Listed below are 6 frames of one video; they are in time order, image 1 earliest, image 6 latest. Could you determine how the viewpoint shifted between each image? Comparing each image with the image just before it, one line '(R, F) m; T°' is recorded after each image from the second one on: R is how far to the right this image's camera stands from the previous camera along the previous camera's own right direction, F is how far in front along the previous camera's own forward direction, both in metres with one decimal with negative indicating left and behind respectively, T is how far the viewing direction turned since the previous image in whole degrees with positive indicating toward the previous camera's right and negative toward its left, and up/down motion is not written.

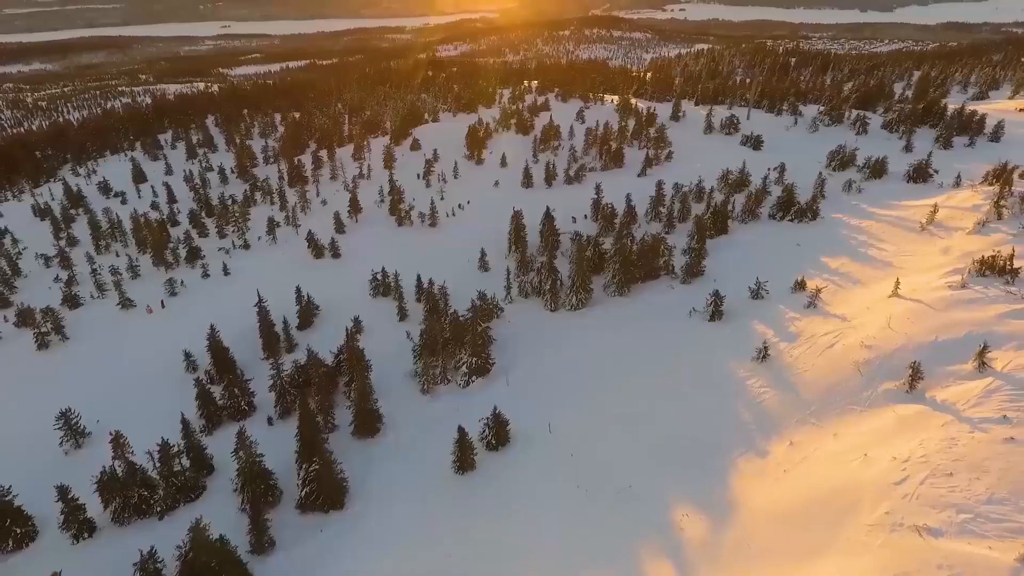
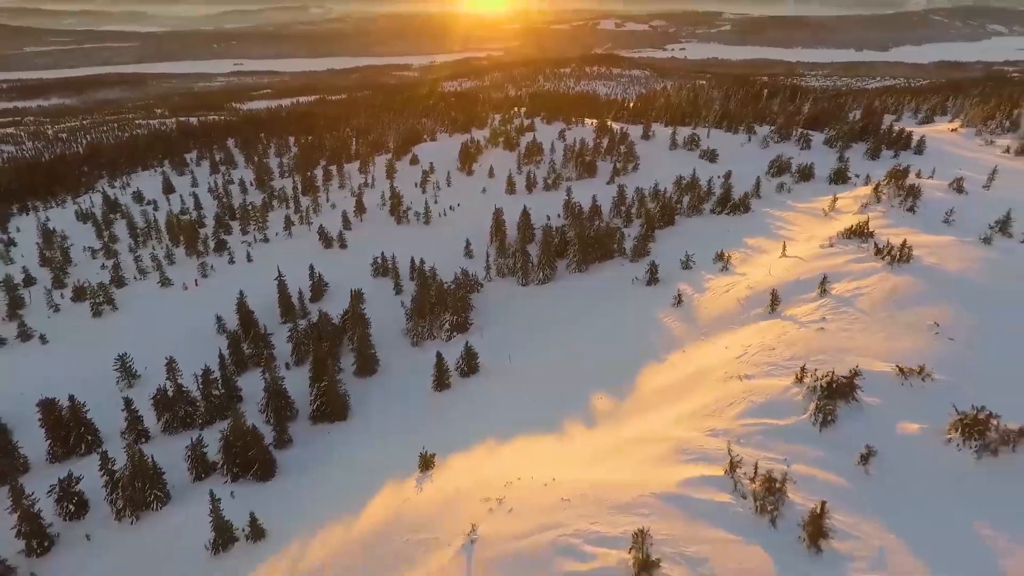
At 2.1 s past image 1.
(+1.4, -5.5) m; 0°
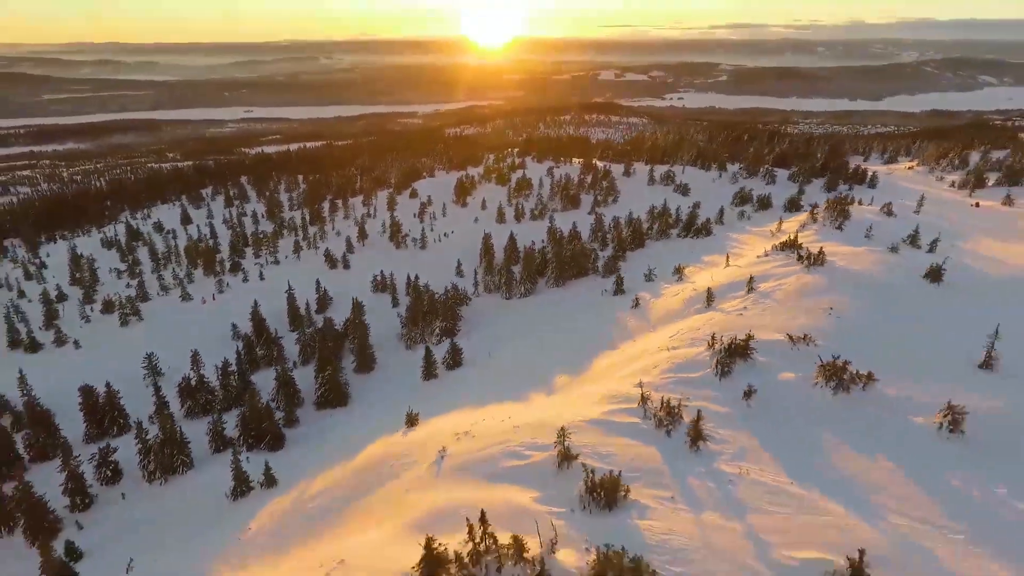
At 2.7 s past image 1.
(+1.0, -3.9) m; 0°
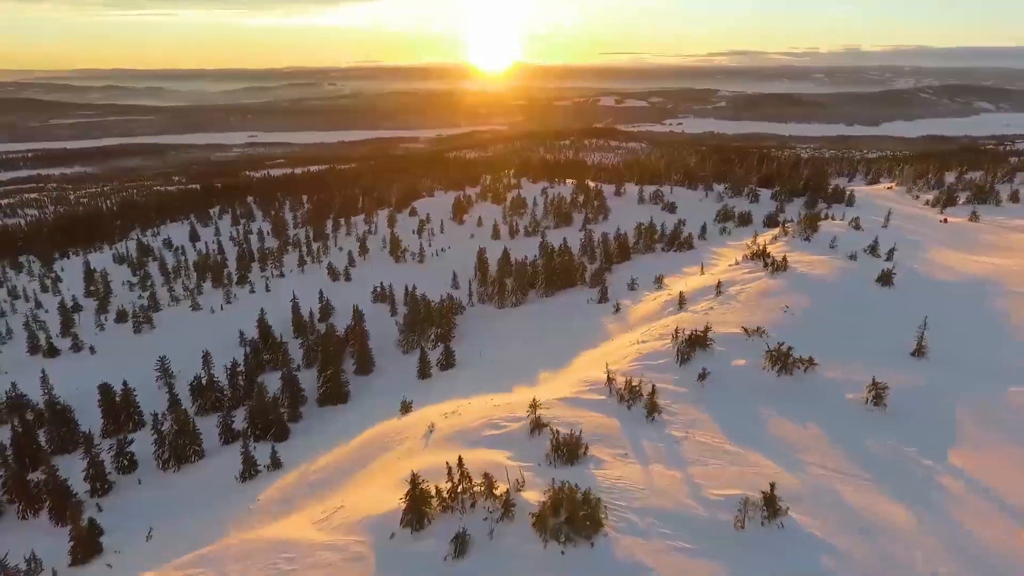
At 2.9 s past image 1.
(+0.6, -2.2) m; 0°
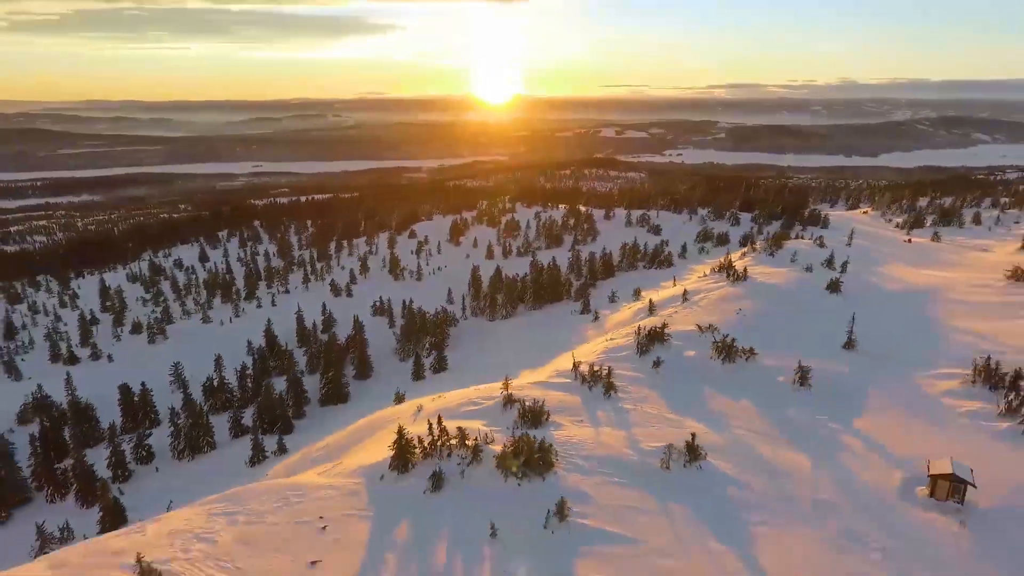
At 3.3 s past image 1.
(+0.8, -2.8) m; 0°
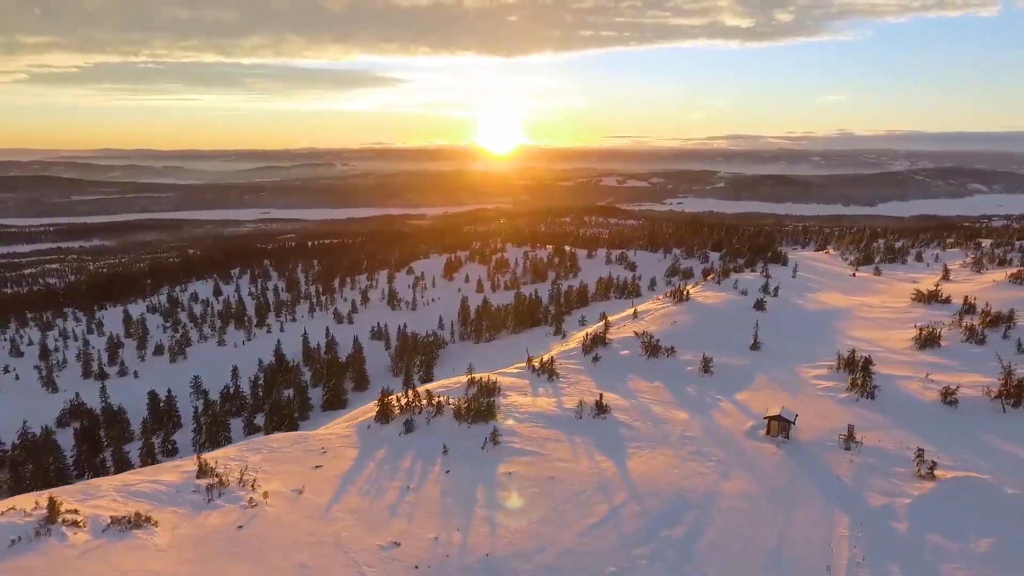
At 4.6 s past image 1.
(+1.5, -5.3) m; 0°
